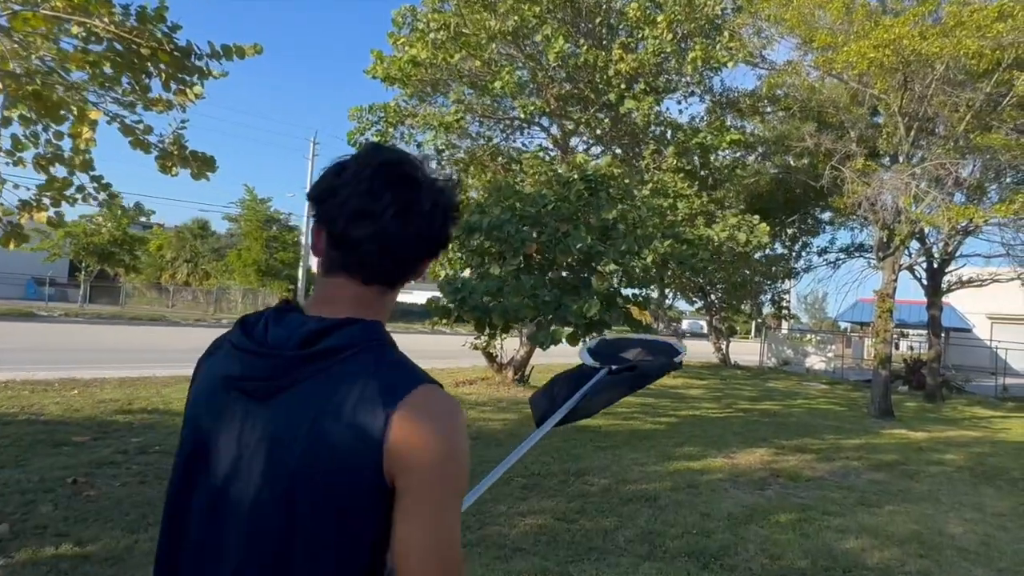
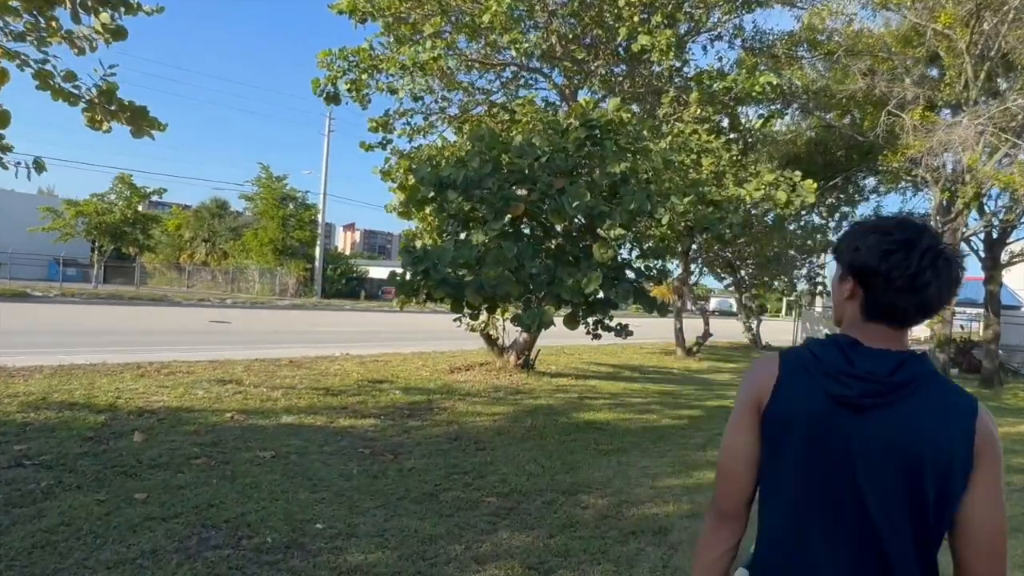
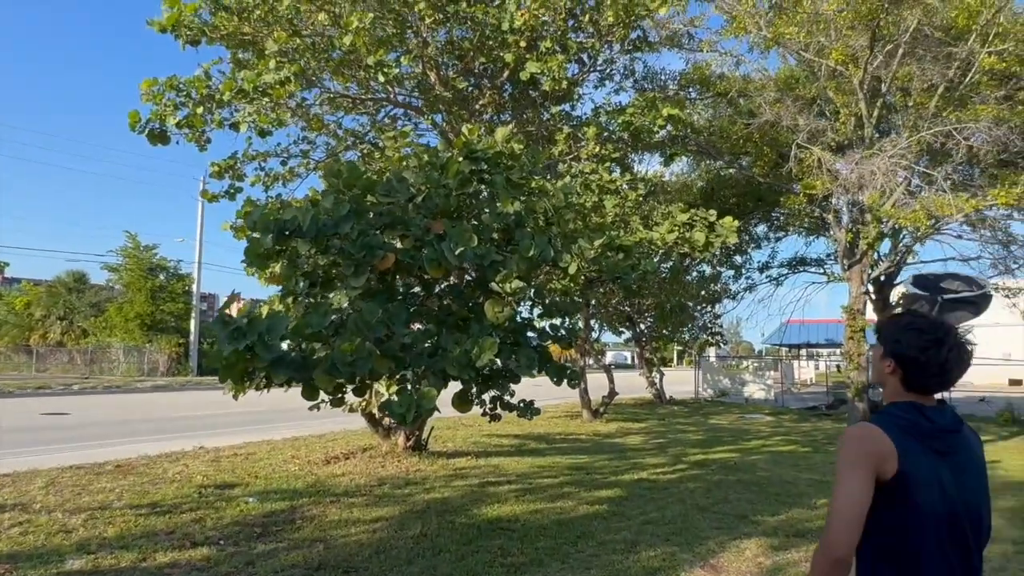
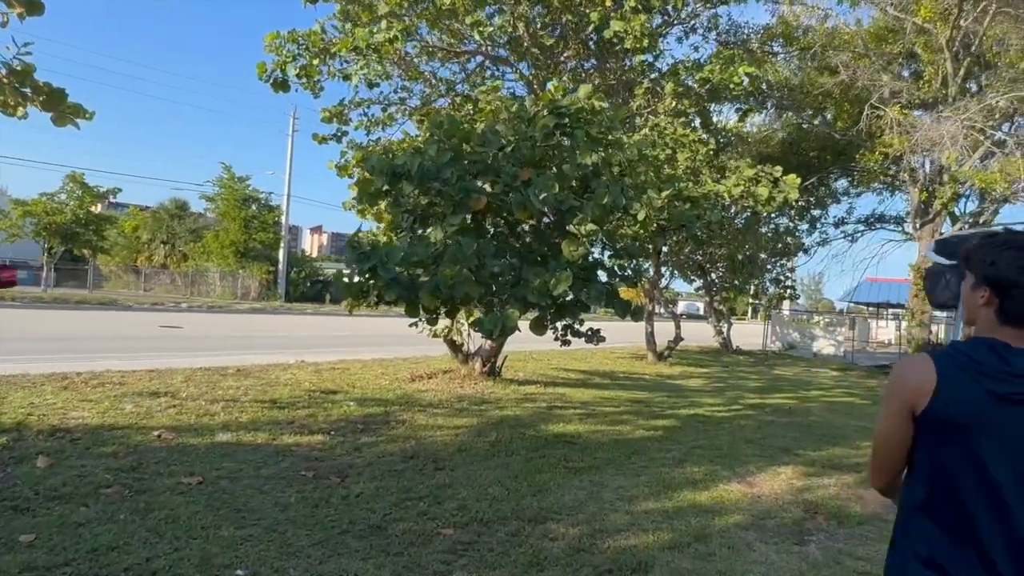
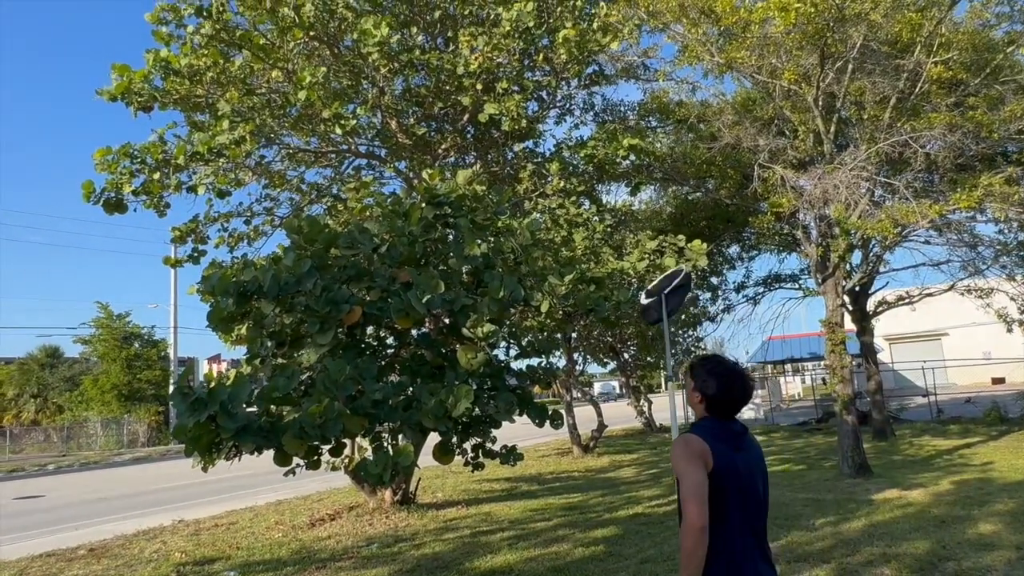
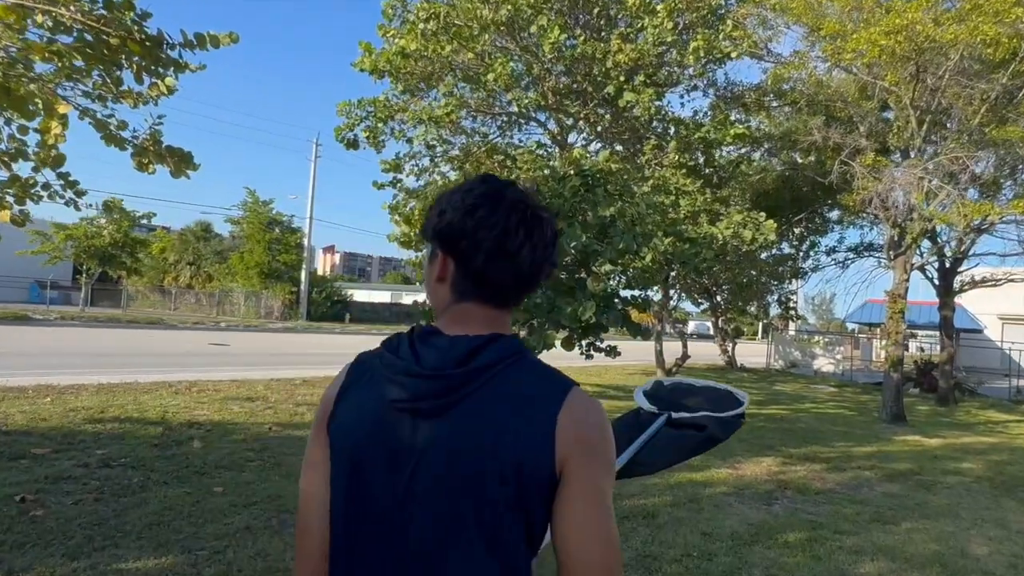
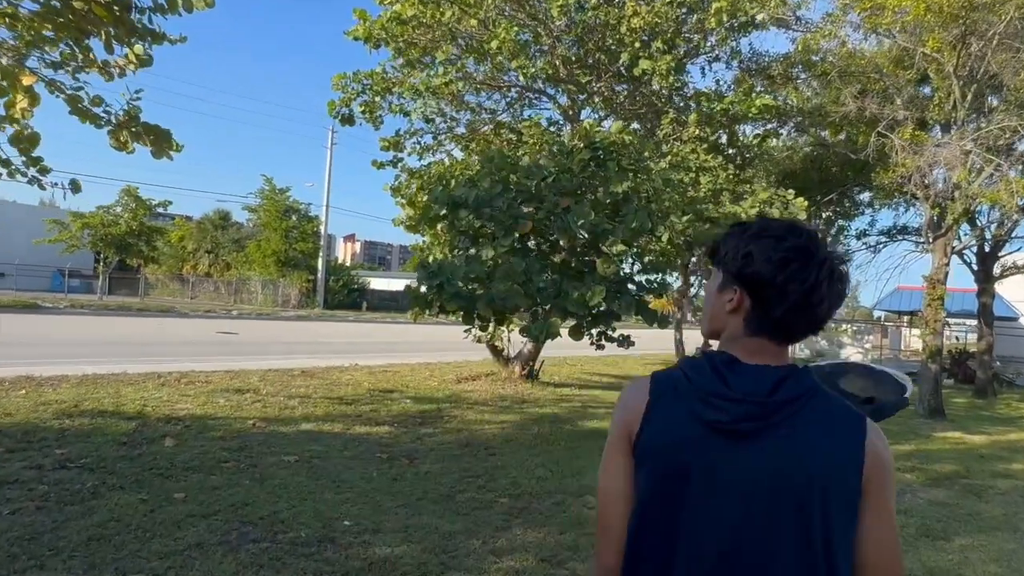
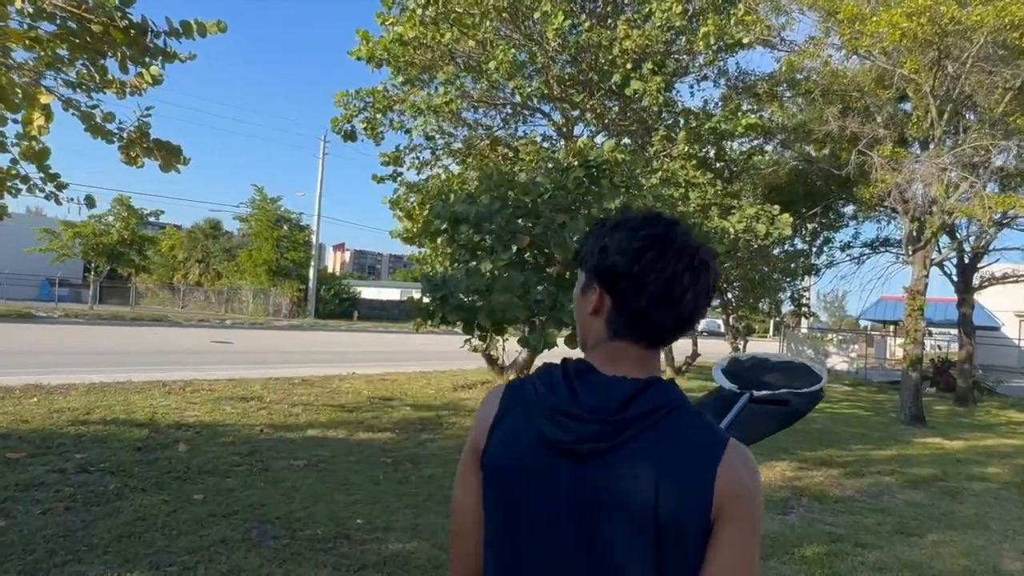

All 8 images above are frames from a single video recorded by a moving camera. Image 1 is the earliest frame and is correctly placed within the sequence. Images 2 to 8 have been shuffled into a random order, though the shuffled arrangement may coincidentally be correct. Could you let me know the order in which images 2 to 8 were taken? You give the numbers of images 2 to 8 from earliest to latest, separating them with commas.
6, 8, 7, 2, 4, 3, 5
